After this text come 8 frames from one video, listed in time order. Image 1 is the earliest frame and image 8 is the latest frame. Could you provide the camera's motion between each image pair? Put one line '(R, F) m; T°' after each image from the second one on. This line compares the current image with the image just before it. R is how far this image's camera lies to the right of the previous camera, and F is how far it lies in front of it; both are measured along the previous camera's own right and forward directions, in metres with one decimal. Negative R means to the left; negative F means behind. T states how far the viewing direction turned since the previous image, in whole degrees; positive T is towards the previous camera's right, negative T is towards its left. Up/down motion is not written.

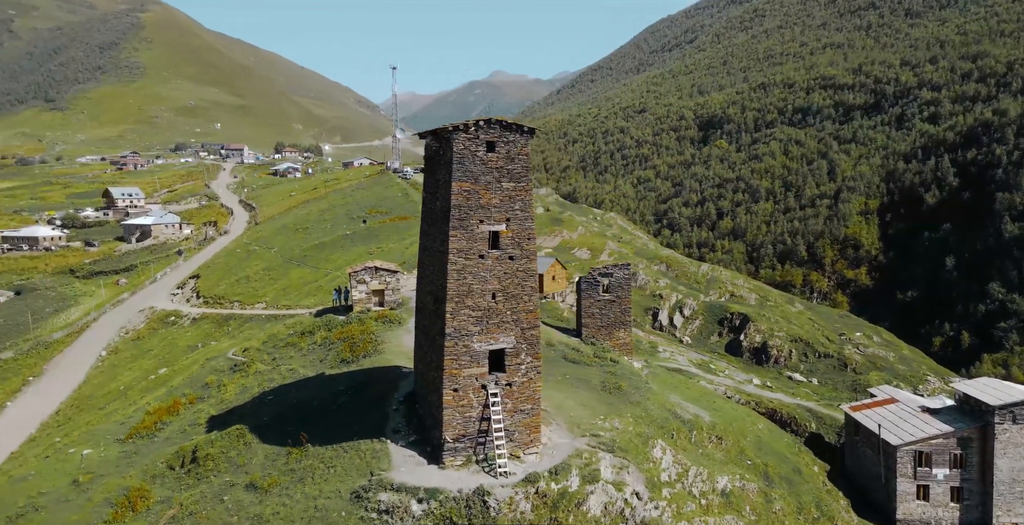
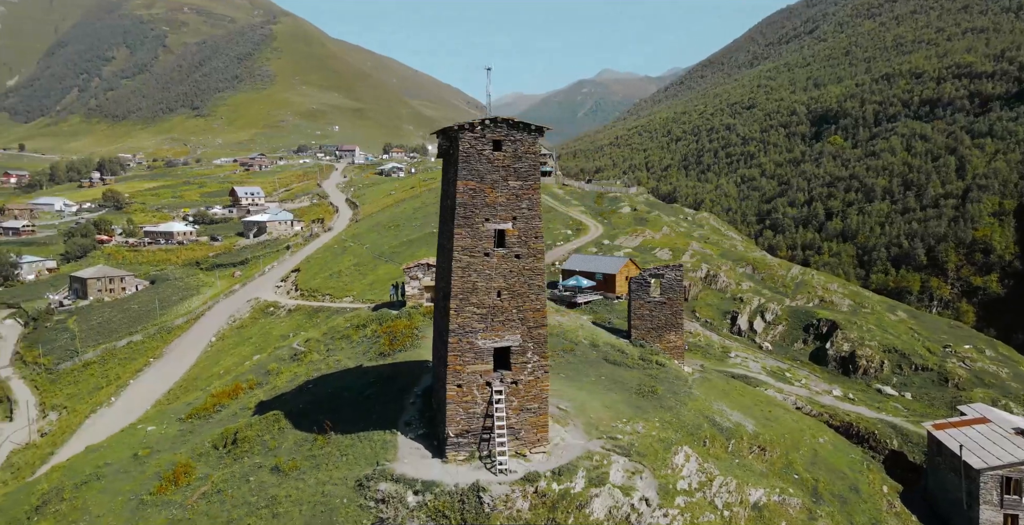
(+2.1, +0.2) m; -8°
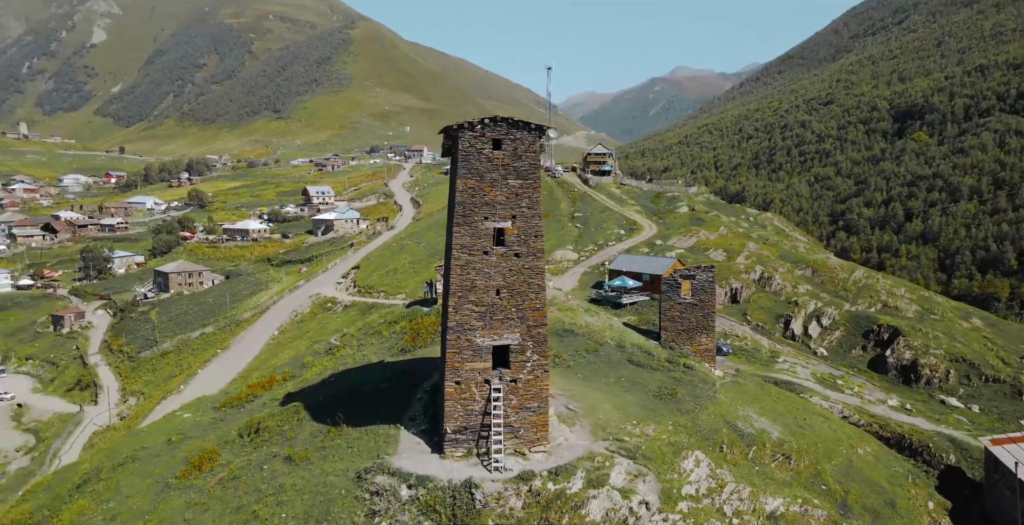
(+1.5, 0.0) m; -5°
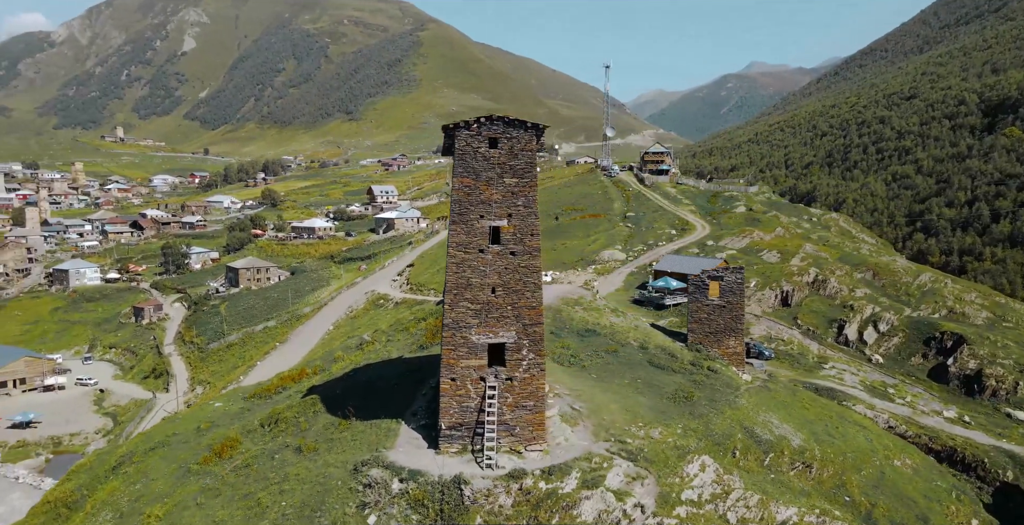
(+1.5, 0.0) m; -5°
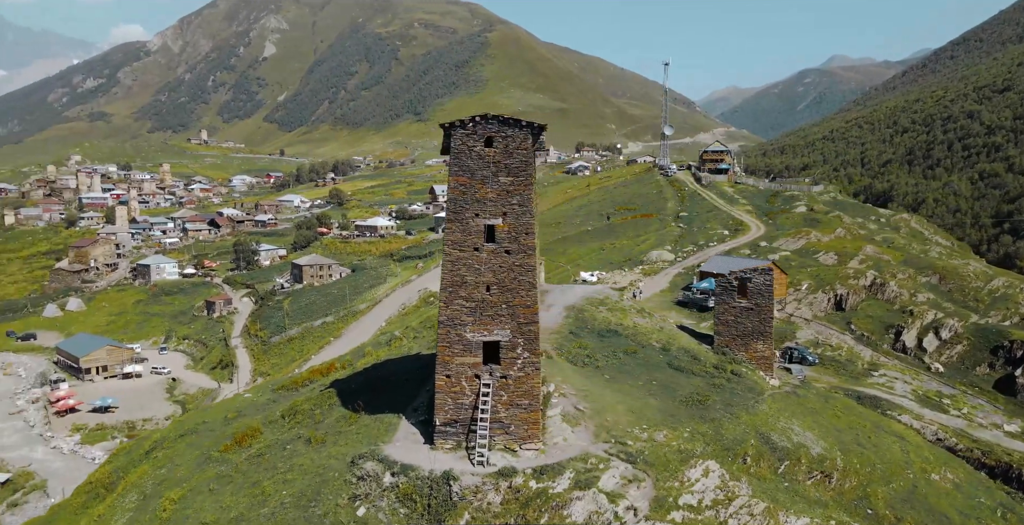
(+1.5, 0.0) m; -5°
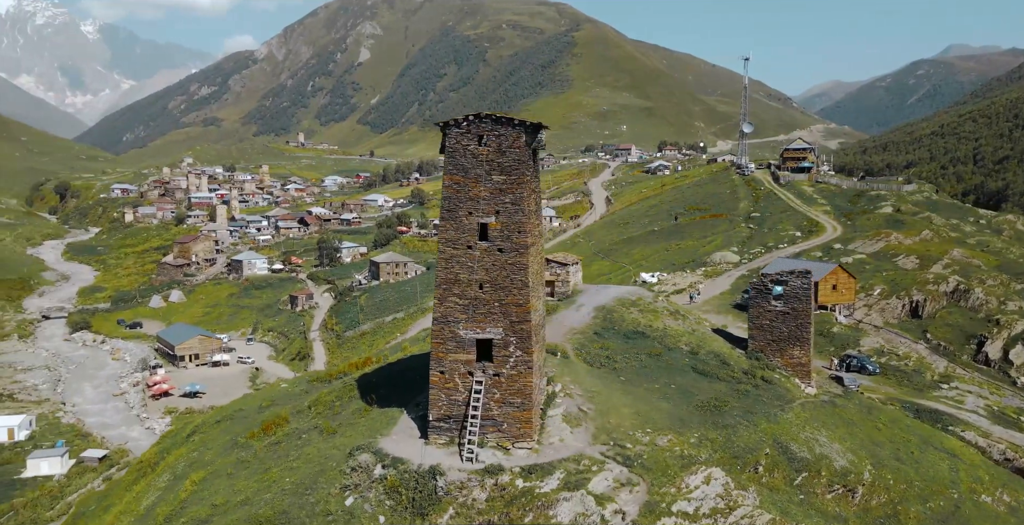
(+2.0, +0.1) m; -6°
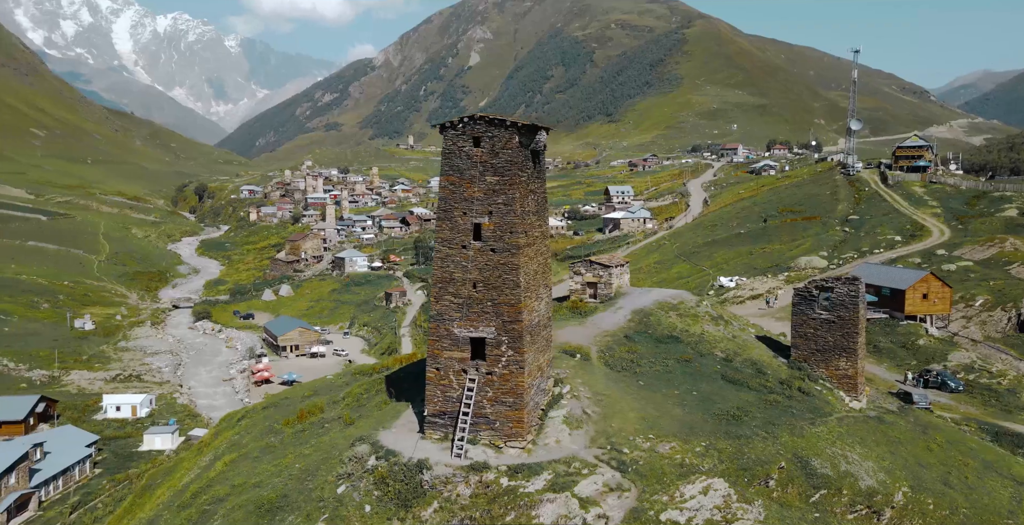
(+2.5, 0.0) m; -8°
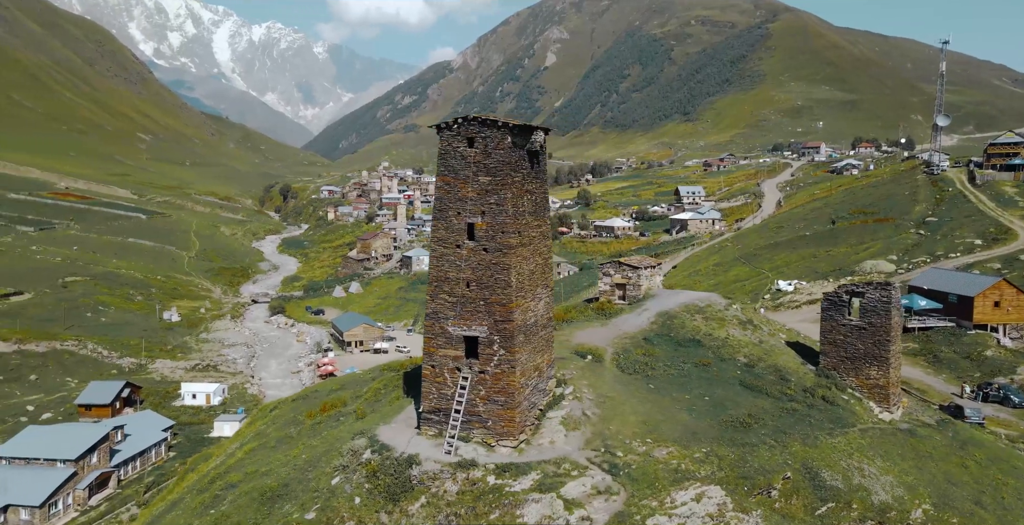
(+1.8, 0.0) m; -6°
